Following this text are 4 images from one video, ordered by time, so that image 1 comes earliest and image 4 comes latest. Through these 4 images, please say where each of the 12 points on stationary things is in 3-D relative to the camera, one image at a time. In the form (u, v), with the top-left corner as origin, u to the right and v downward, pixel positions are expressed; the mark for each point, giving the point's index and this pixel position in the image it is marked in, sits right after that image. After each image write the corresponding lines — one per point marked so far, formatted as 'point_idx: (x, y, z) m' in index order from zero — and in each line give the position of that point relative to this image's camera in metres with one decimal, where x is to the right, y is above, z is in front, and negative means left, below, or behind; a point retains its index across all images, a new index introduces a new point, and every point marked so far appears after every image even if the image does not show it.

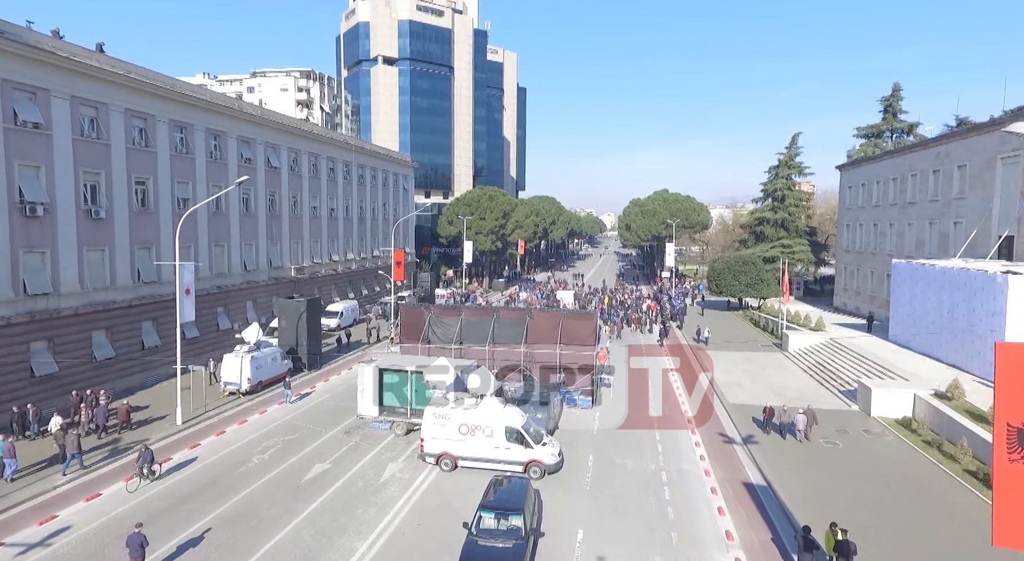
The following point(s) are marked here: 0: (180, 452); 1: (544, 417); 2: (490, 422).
0: (-10.2, -5.3, +19.3) m
1: (+1.0, -4.4, +19.9) m
2: (-0.6, -3.9, +17.0) m
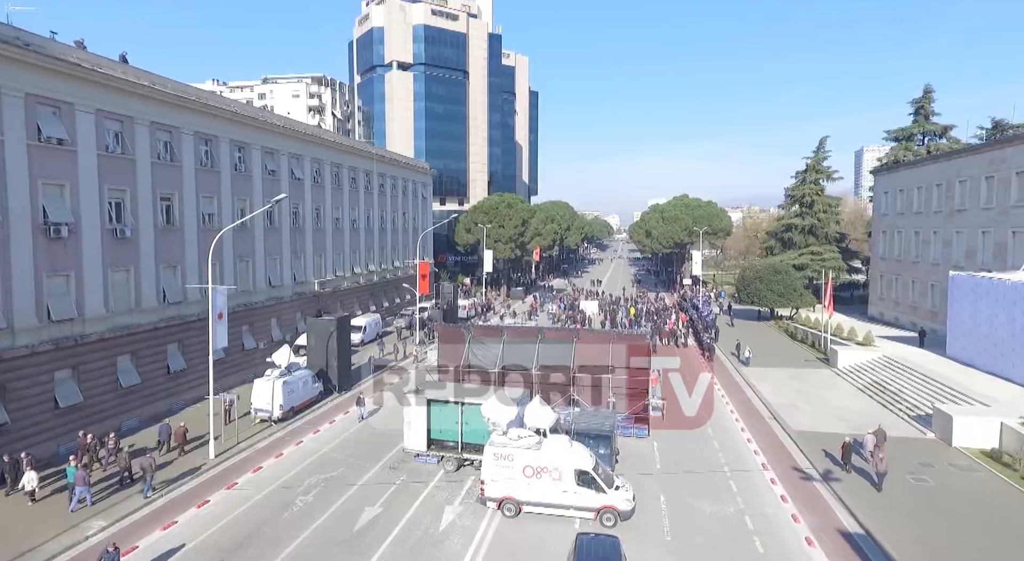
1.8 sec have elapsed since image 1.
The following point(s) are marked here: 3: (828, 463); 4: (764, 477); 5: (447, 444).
0: (-8.4, -6.1, +17.9) m
1: (+2.8, -5.1, +18.4) m
2: (+1.2, -4.6, +15.6) m
3: (+9.9, -5.7, +19.5) m
4: (+7.6, -5.9, +18.8) m
5: (-2.0, -5.0, +19.3) m
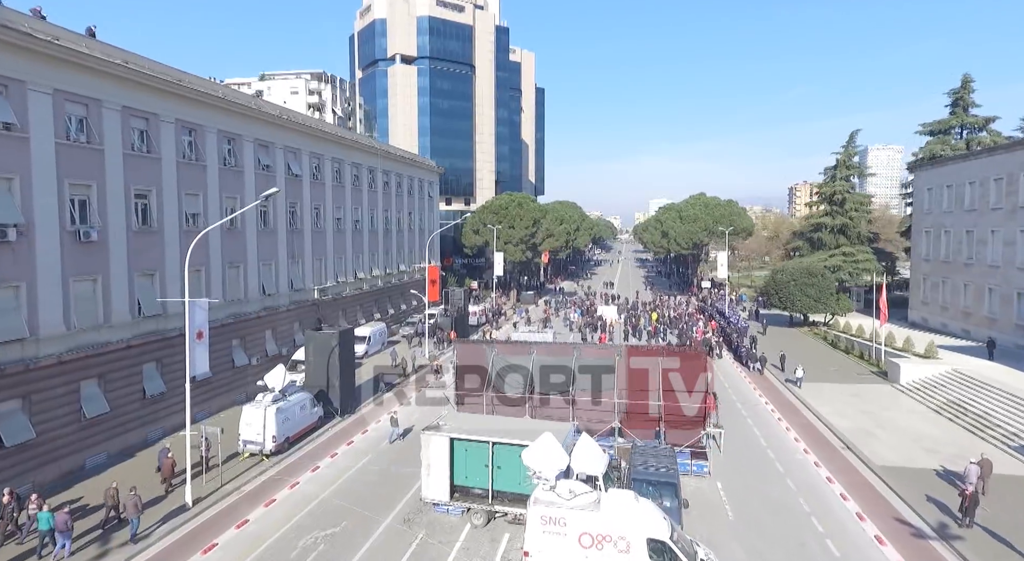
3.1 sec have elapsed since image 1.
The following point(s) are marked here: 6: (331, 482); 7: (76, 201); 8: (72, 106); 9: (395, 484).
0: (-7.4, -6.4, +14.4) m
1: (+3.8, -5.4, +14.9) m
2: (+2.2, -4.9, +12.1) m
3: (+10.9, -6.0, +16.0) m
4: (+8.6, -6.2, +15.3) m
5: (-1.0, -5.3, +15.8) m
6: (-5.6, -6.1, +19.1) m
7: (-13.9, +2.5, +19.9) m
8: (-13.9, +5.5, +19.7) m
9: (-3.6, -6.1, +18.8) m
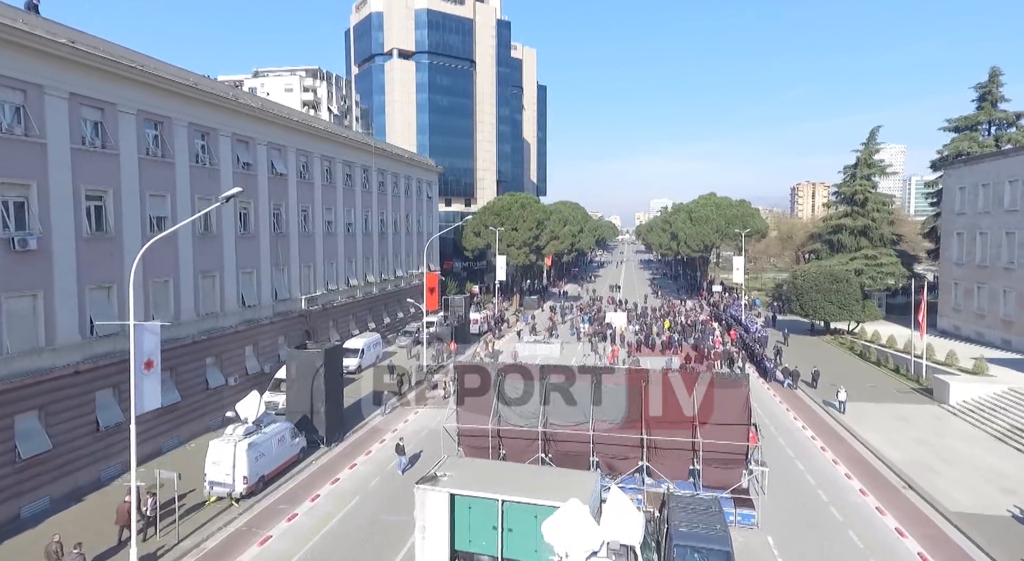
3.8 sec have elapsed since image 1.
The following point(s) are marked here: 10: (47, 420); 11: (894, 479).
0: (-7.1, -6.8, +11.5) m
1: (+4.1, -5.8, +12.0) m
2: (+2.5, -5.3, +9.2) m
3: (+11.2, -6.4, +13.1) m
4: (+8.9, -6.6, +12.3) m
5: (-0.7, -5.7, +12.9) m
6: (-5.3, -6.6, +16.2) m
7: (-13.6, +2.1, +16.9) m
8: (-13.6, +5.1, +16.8) m
9: (-3.3, -6.5, +15.9) m
10: (-13.0, -3.9, +17.4) m
11: (+11.8, -6.1, +19.5) m
